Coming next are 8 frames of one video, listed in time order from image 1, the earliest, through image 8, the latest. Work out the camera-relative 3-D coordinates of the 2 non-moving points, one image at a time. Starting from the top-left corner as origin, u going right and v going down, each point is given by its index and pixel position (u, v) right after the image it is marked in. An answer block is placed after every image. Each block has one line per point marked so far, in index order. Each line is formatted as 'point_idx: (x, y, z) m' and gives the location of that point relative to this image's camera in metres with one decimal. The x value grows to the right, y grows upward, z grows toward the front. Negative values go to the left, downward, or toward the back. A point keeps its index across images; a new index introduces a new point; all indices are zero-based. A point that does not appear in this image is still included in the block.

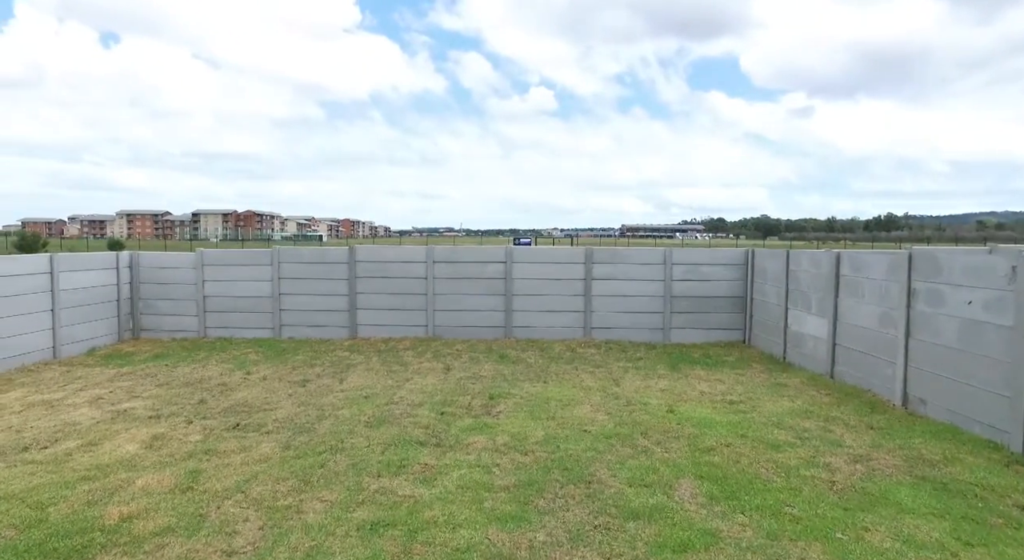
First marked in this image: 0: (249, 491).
0: (-1.8, -1.5, +4.3) m
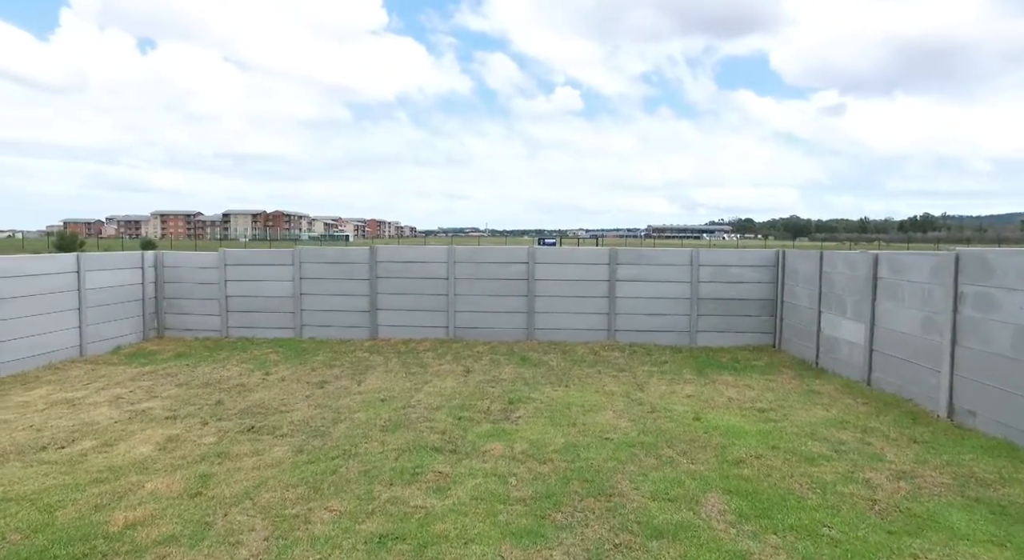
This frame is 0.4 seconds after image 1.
0: (-1.7, -1.5, +4.2) m
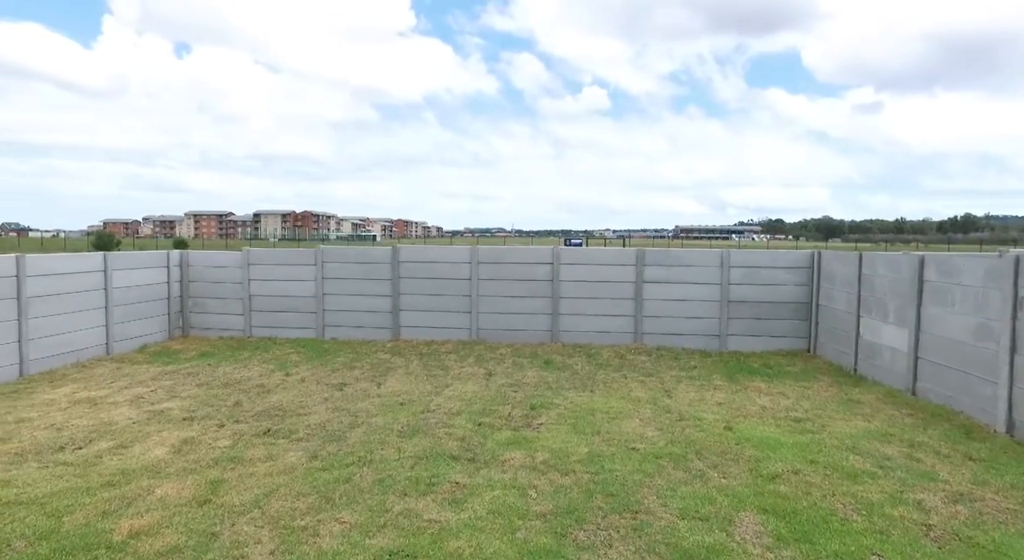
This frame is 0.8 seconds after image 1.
0: (-1.6, -1.5, +4.0) m
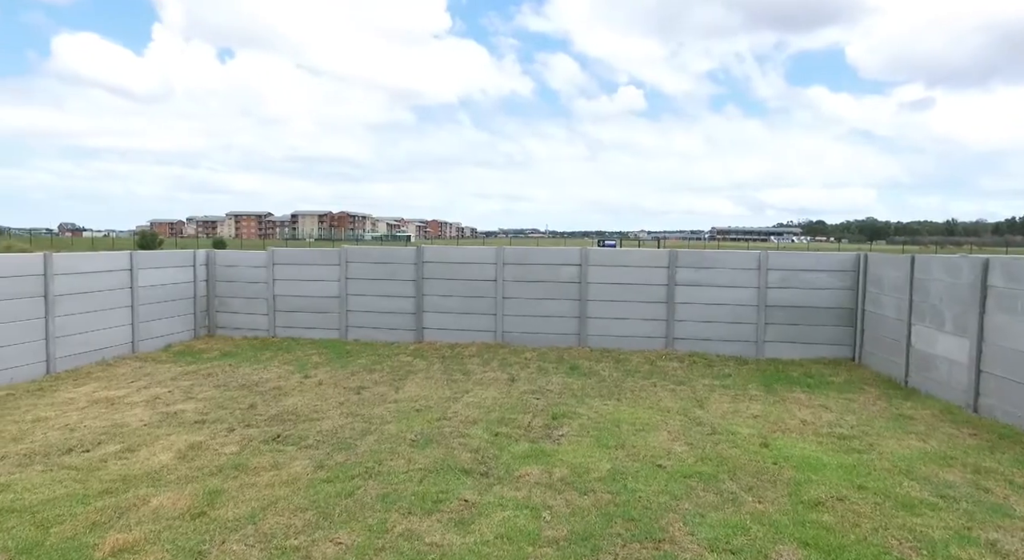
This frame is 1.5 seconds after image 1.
0: (-1.5, -1.5, +3.8) m
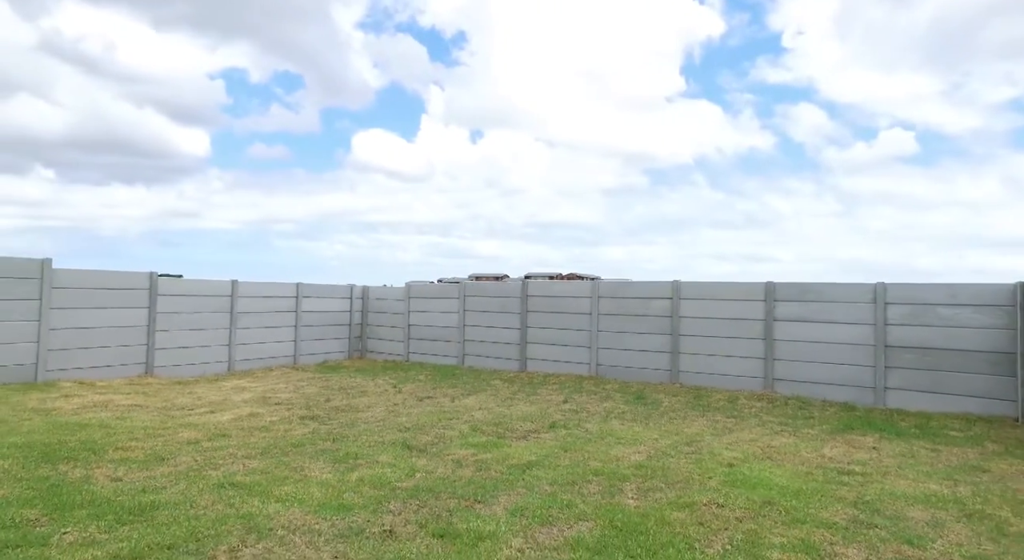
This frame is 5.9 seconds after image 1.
0: (-2.3, -1.4, +4.9) m
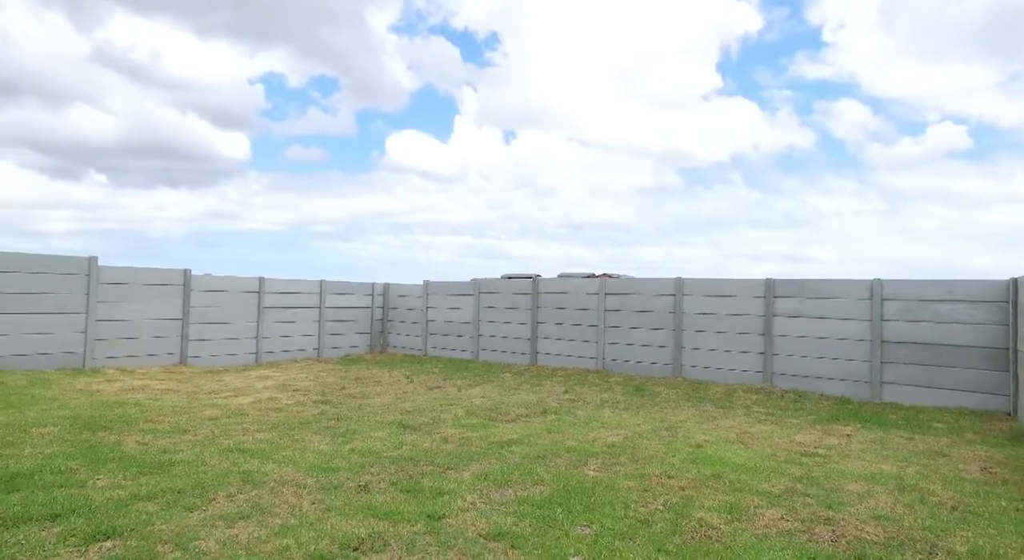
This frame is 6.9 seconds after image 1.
0: (-2.5, -1.3, +5.5) m
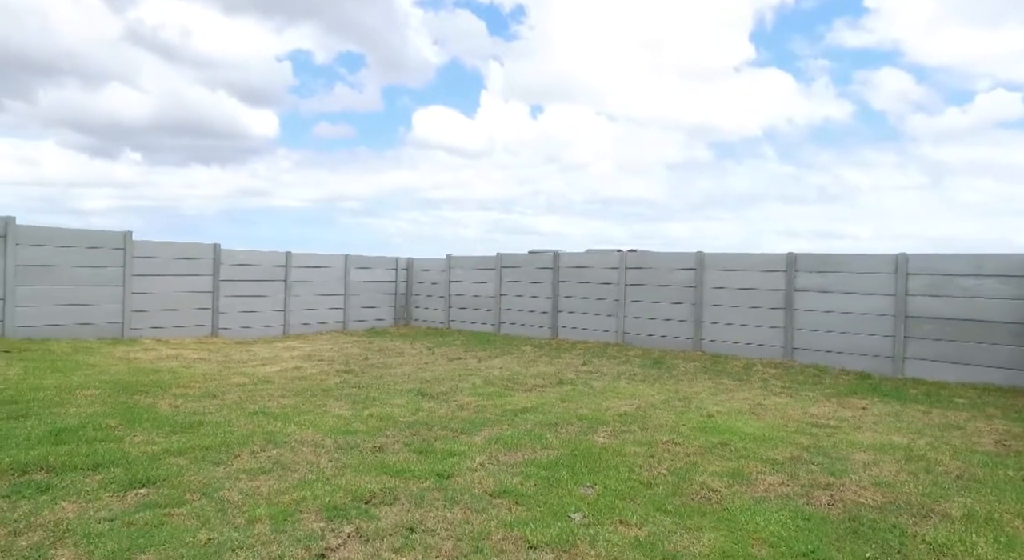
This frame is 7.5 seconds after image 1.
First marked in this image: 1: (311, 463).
0: (-2.3, -1.0, +5.7) m
1: (-1.1, -1.0, +3.4) m
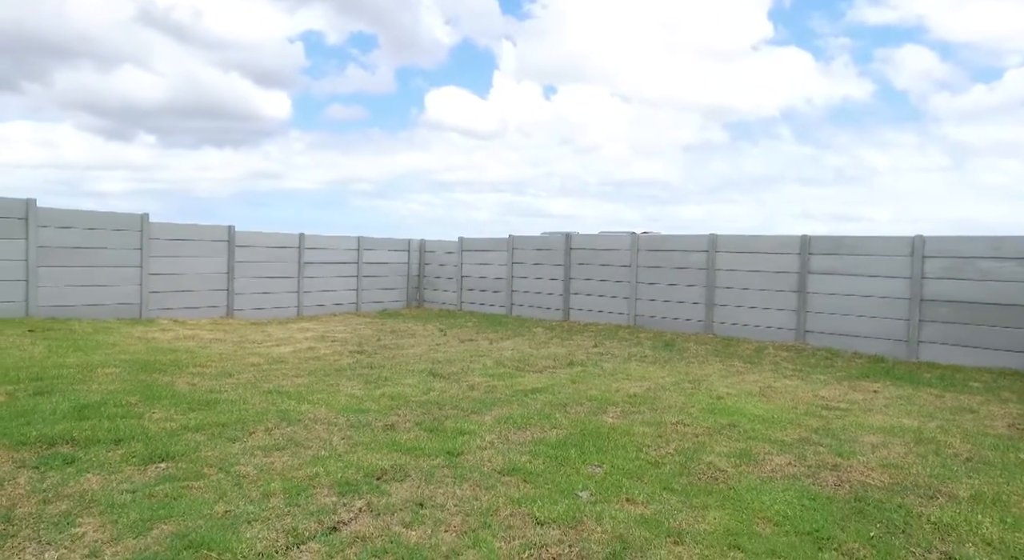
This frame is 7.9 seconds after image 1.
0: (-2.2, -0.9, +5.8) m
1: (-1.1, -0.9, +3.5) m
